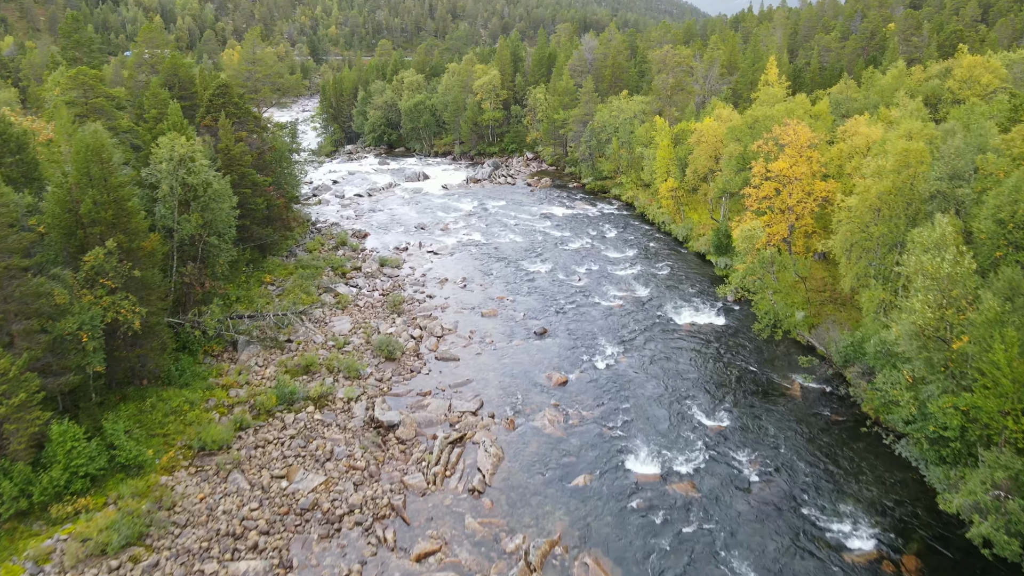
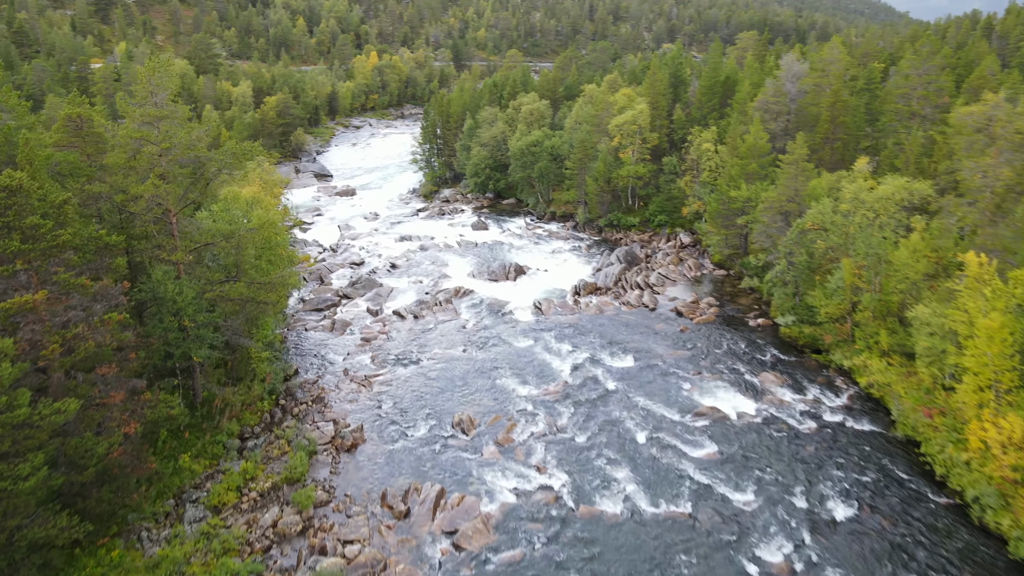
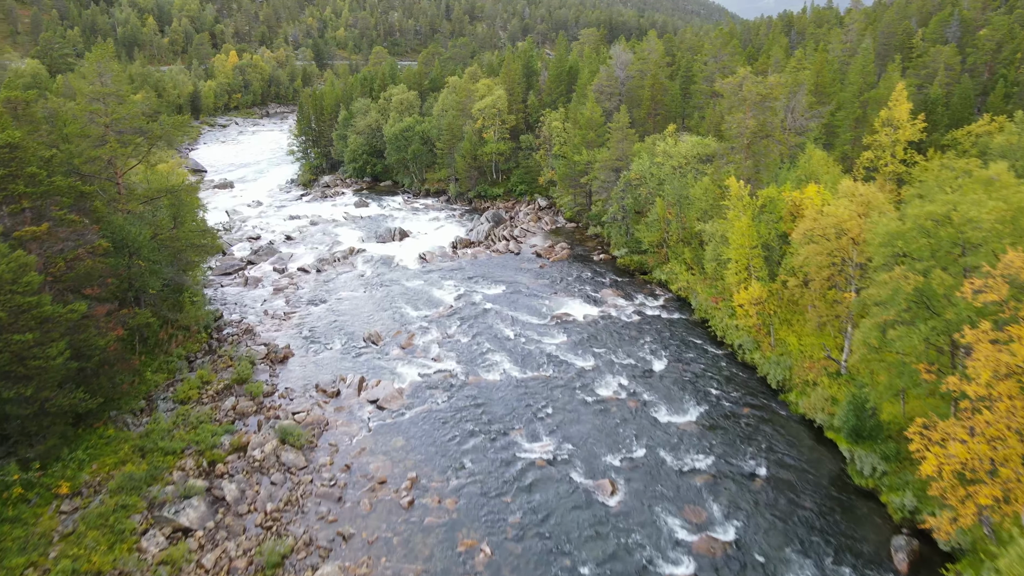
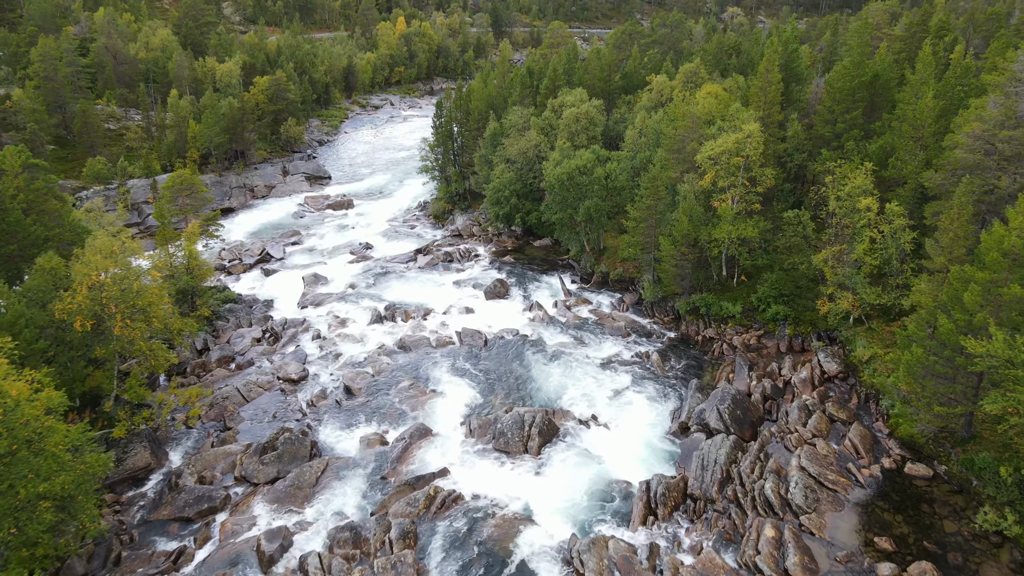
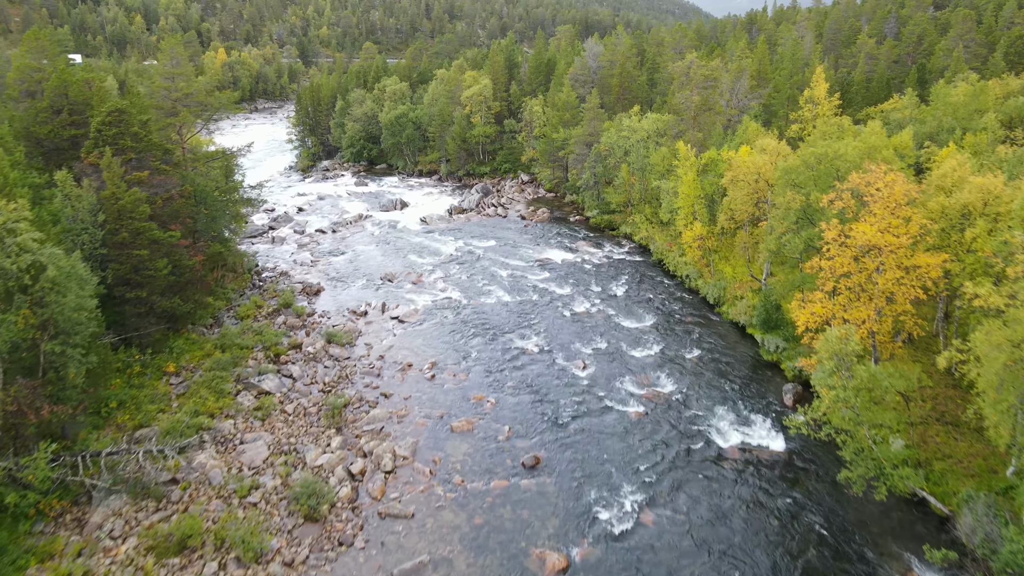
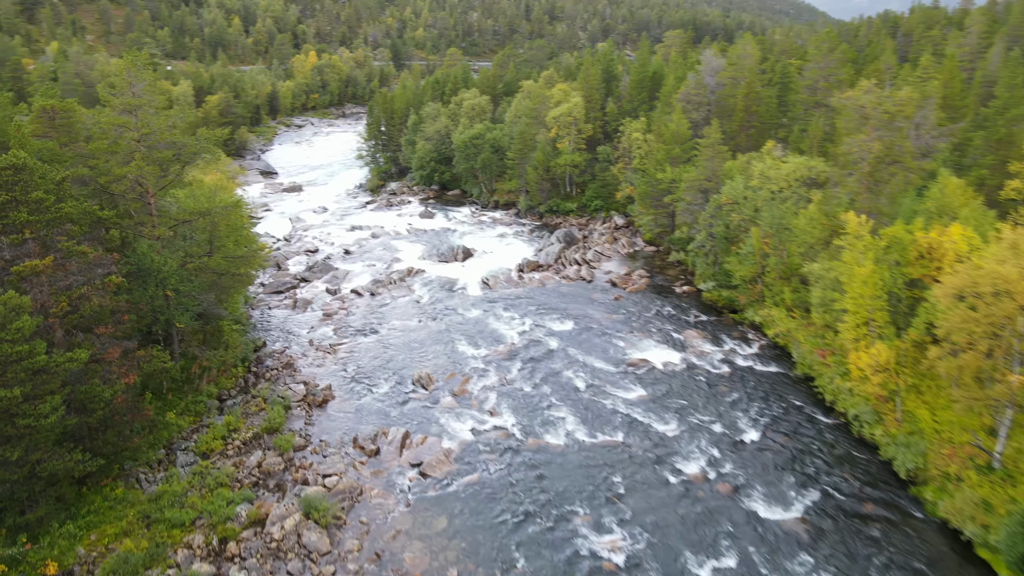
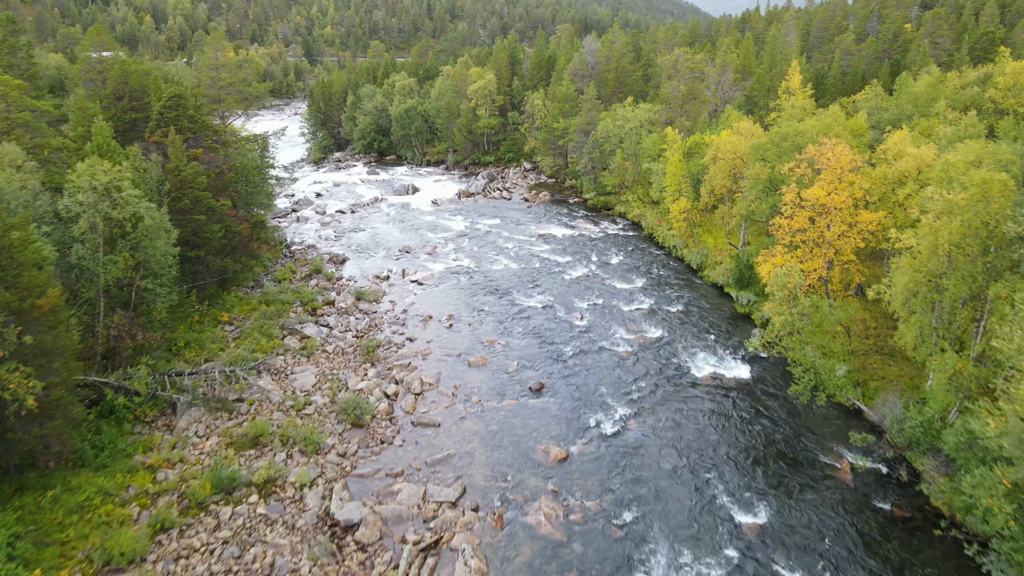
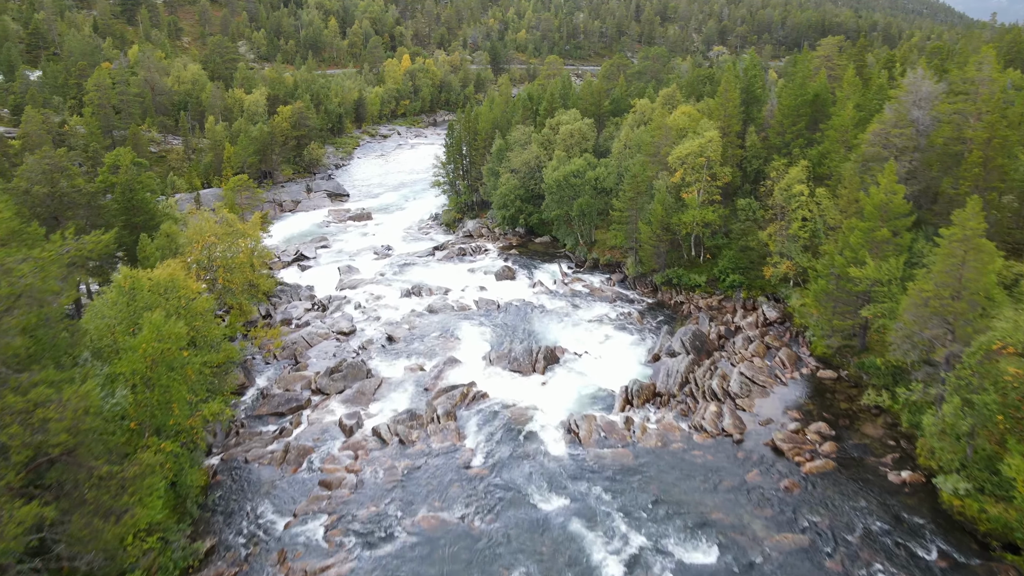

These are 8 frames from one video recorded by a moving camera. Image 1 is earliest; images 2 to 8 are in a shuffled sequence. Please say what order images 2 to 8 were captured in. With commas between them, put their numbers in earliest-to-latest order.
7, 5, 3, 6, 2, 8, 4
